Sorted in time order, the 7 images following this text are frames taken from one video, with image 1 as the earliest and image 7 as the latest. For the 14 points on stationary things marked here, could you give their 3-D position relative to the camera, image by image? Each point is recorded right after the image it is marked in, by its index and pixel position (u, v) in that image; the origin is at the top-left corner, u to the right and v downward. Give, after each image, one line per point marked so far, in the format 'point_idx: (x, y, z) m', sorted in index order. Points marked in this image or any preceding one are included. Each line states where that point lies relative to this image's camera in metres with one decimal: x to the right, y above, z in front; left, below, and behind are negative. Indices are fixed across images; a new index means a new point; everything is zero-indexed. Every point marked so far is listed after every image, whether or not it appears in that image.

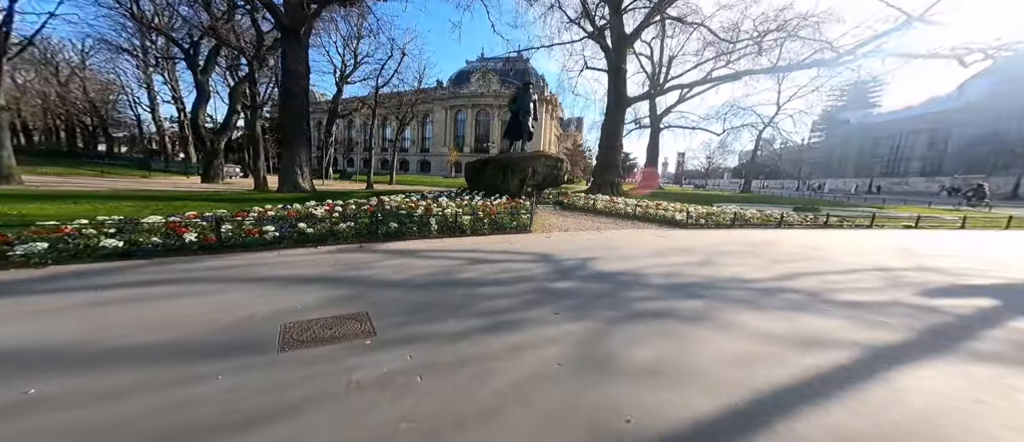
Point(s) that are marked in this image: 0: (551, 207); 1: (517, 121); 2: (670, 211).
0: (+2.0, +0.6, +16.5) m
1: (+0.3, +5.6, +19.3) m
2: (+6.6, +0.3, +13.7) m
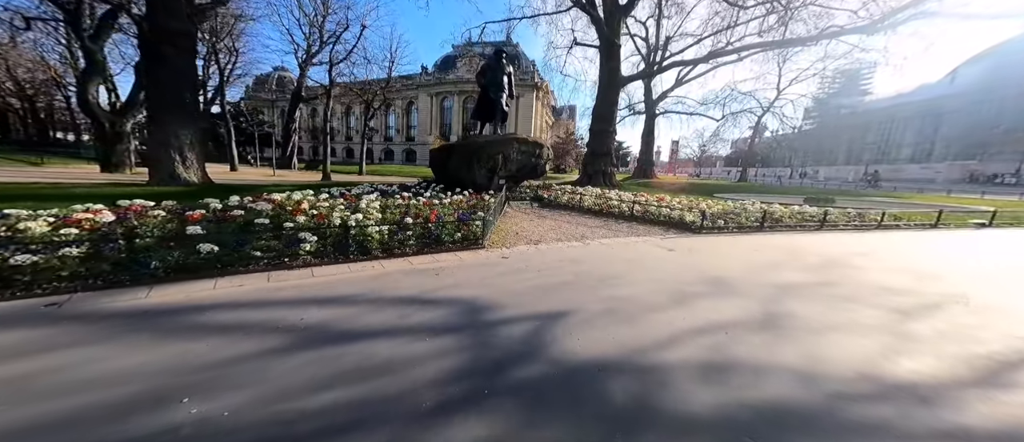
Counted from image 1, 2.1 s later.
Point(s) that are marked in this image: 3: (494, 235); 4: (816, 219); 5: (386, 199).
0: (+0.6, +0.6, +13.1) m
1: (-1.2, +5.6, +15.8) m
2: (+5.3, +0.3, +10.4) m
3: (-0.5, -0.4, +8.1) m
4: (+9.5, +0.1, +10.4) m
5: (-3.5, +0.7, +9.2) m
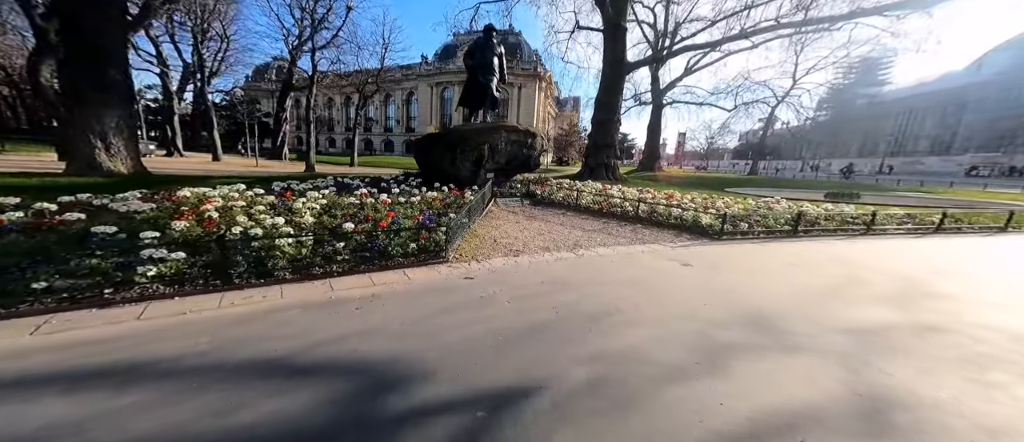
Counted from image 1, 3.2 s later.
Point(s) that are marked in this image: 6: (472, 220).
0: (+0.2, +0.7, +11.5) m
1: (-1.5, +5.7, +14.1) m
2: (+4.8, +0.2, +8.8) m
3: (-0.9, -0.5, +6.6) m
4: (+9.0, 0.0, +8.7) m
5: (-4.0, +0.6, +7.6) m
6: (-1.0, -0.1, +8.1) m
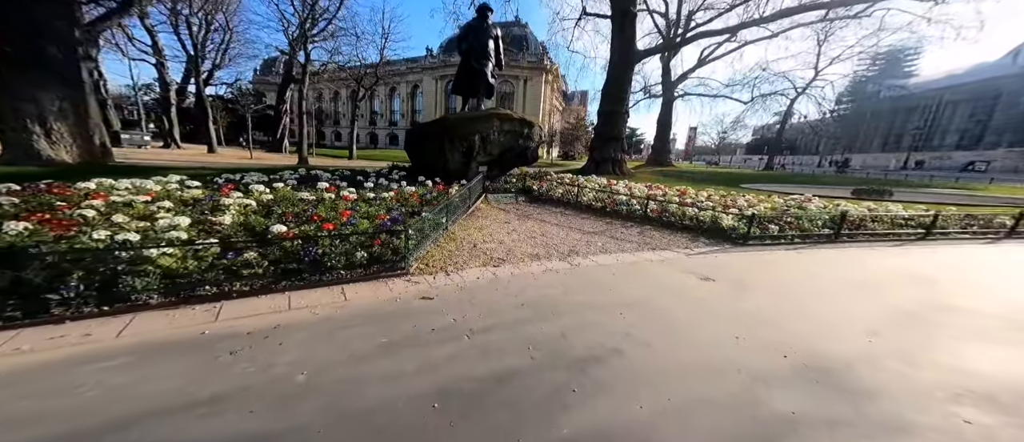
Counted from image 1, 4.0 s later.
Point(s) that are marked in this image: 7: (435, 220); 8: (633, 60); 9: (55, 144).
0: (0.0, +0.7, +10.4) m
1: (-1.6, +5.8, +12.9) m
2: (+4.5, +0.2, +7.5) m
3: (-1.3, -0.5, +5.4) m
4: (+8.8, -0.1, +7.3) m
5: (-4.2, +0.7, +6.6) m
6: (-1.2, -0.1, +6.9) m
7: (-1.4, 0.0, +6.1) m
8: (+6.9, +9.2, +19.1) m
9: (-12.1, +2.0, +8.8) m
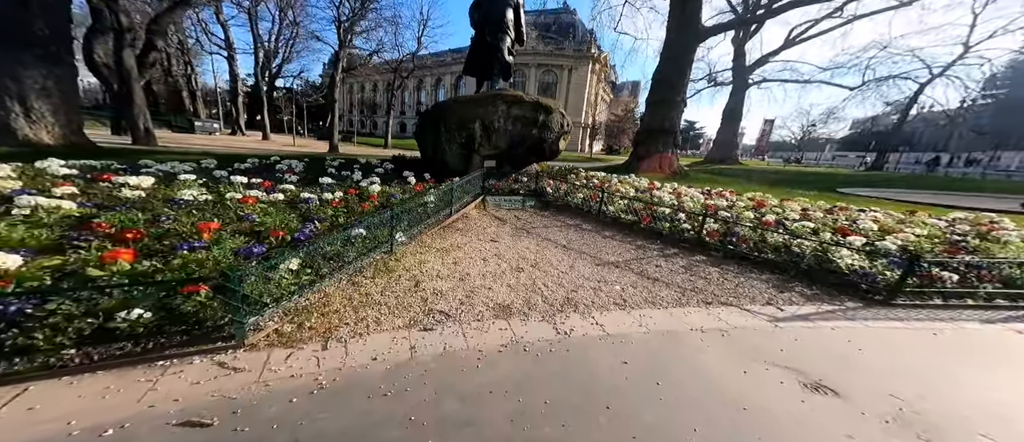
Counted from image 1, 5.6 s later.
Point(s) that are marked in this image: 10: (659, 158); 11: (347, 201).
0: (+0.3, +0.5, +8.1) m
1: (-0.8, +5.7, +10.7) m
2: (+4.3, -0.3, +4.6) m
3: (-1.8, -0.7, +3.5) m
4: (+8.4, -0.8, +3.9) m
5: (-4.5, +0.6, +5.0) m
6: (-1.5, -0.3, +4.9) m
7: (-1.8, -0.2, +4.1) m
8: (+8.8, +8.7, +15.5) m
9: (-11.9, +2.4, +8.3) m
10: (+7.4, +3.1, +16.4) m
11: (-2.7, +0.4, +5.5) m
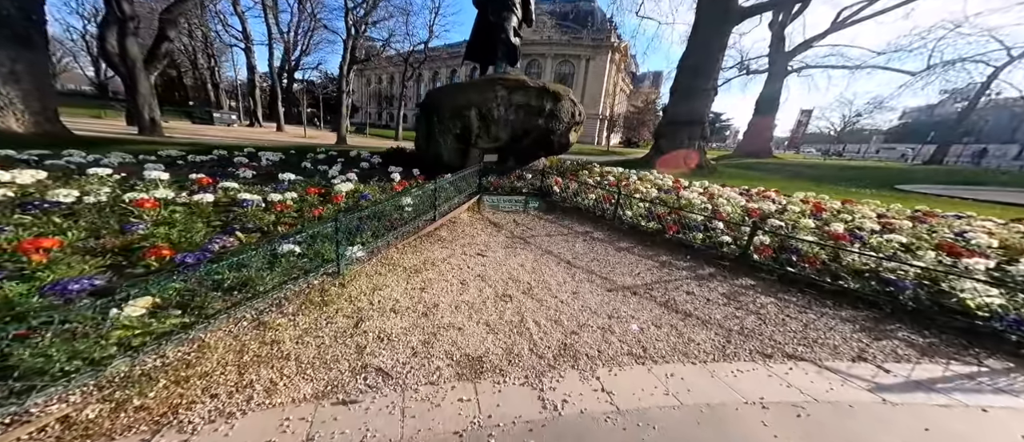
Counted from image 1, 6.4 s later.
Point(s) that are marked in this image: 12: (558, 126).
0: (+0.3, +0.4, +7.0) m
1: (-0.6, +5.7, +9.5) m
2: (+4.1, -0.5, +3.3) m
3: (-2.0, -0.9, +2.5) m
4: (+8.2, -1.1, +2.3) m
5: (-4.7, +0.5, +4.1) m
6: (-1.7, -0.4, +3.9) m
7: (-2.0, -0.4, +3.1) m
8: (+9.2, +8.7, +13.8) m
9: (-11.8, +2.4, +7.7) m
10: (+7.9, +3.0, +14.8) m
11: (-2.9, +0.3, +4.5) m
12: (+1.1, +2.2, +7.5) m
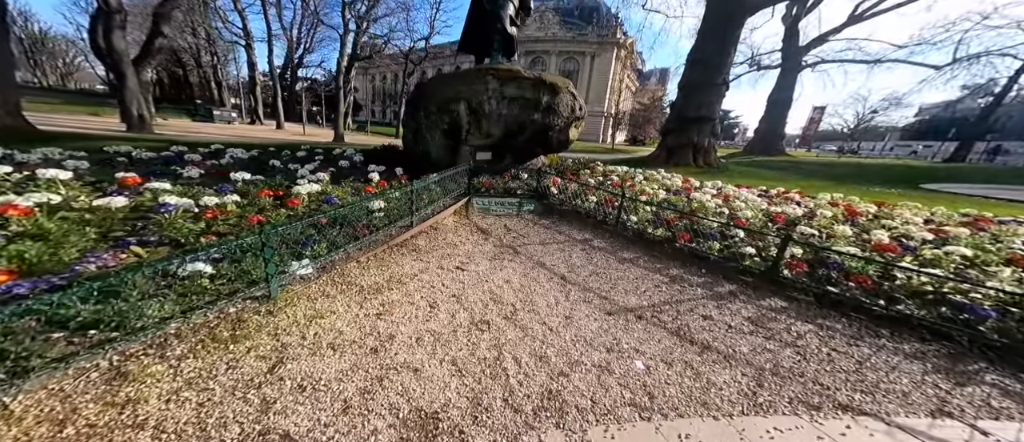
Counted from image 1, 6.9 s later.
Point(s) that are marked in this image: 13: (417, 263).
0: (+0.1, +0.3, +6.3) m
1: (-0.7, +5.6, +8.9) m
2: (+3.9, -0.6, +2.6) m
3: (-2.2, -1.0, +1.8) m
4: (+8.0, -1.2, +1.6) m
5: (-4.8, +0.4, +3.5) m
6: (-1.9, -0.5, +3.3) m
7: (-2.2, -0.4, +2.4) m
8: (+9.2, +8.6, +13.0) m
9: (-11.9, +2.4, +7.2) m
10: (+7.8, +3.0, +14.0) m
11: (-3.0, +0.2, +3.9) m
12: (+1.0, +2.1, +6.9) m
13: (-1.1, -0.5, +3.9) m
